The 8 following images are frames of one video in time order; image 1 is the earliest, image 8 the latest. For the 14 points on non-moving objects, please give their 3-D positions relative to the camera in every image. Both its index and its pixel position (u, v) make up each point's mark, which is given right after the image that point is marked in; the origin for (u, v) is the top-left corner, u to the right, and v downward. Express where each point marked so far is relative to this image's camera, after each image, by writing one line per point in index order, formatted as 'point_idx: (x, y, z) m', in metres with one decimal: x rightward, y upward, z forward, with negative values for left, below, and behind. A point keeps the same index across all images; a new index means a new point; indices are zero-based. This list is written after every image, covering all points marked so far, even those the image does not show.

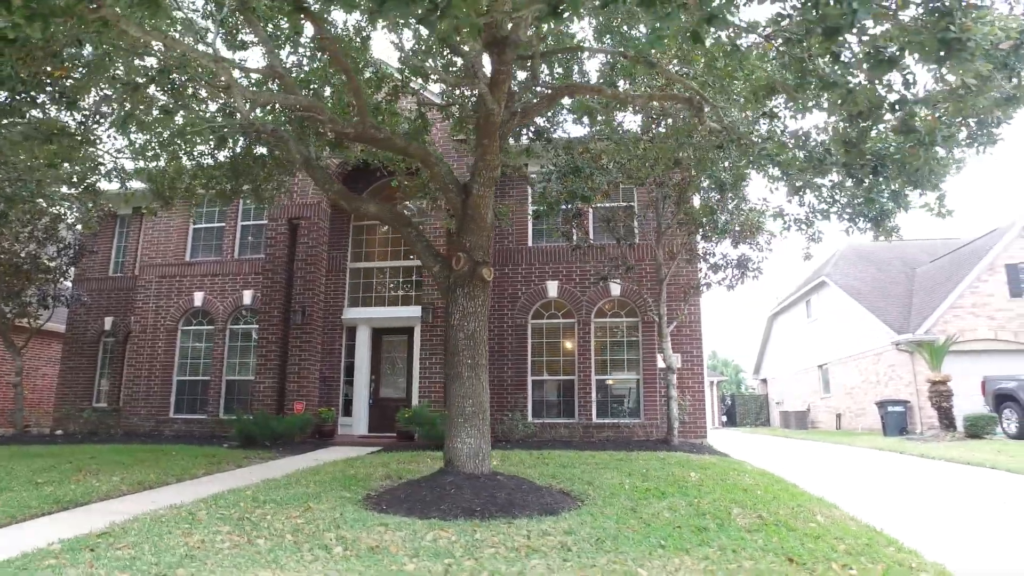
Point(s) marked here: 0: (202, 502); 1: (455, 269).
0: (-3.0, -2.1, +6.1) m
1: (-0.5, +0.2, +6.5) m
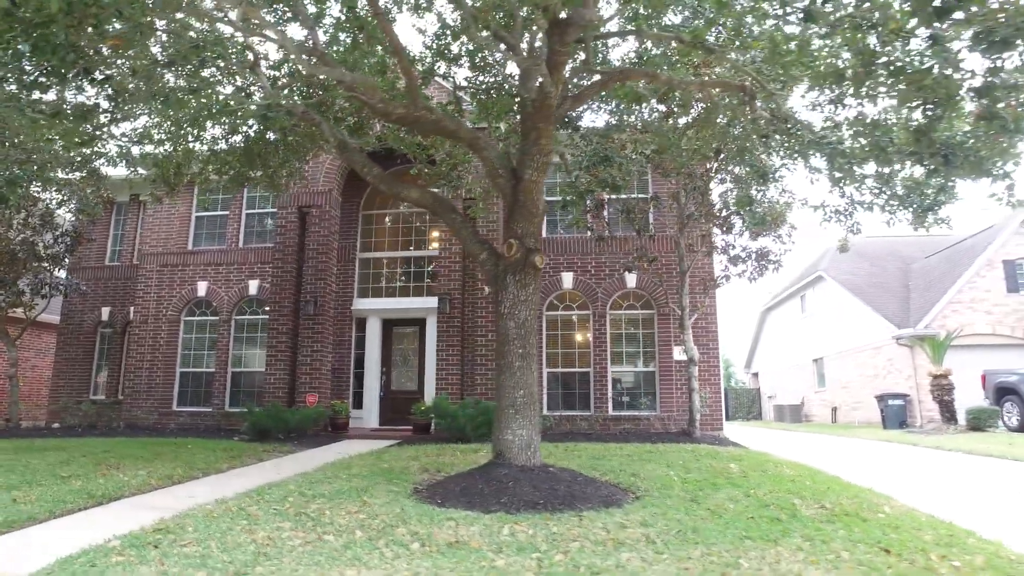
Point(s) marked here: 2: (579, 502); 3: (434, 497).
0: (-2.5, -1.9, +5.9) m
1: (0.0, +0.3, +6.4) m
2: (+0.6, -1.9, +5.5) m
3: (-0.7, -1.9, +5.8) m
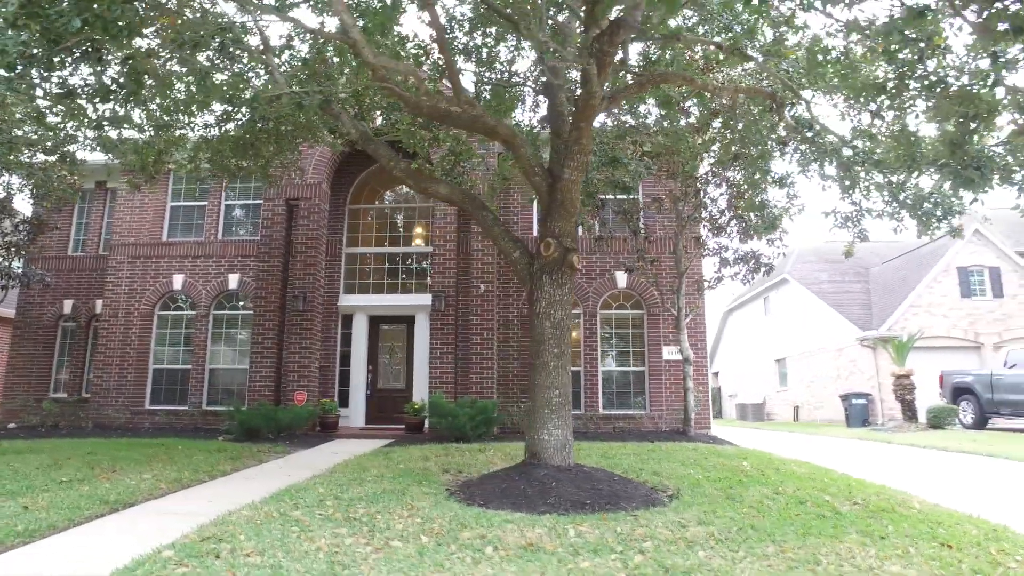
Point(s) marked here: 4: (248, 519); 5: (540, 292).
0: (-2.1, -1.9, +5.7) m
1: (+0.3, +0.3, +6.3) m
2: (+1.0, -1.9, +5.6) m
3: (-0.3, -1.9, +5.7) m
4: (-2.1, -1.8, +5.0) m
5: (+0.3, 0.0, +6.4) m
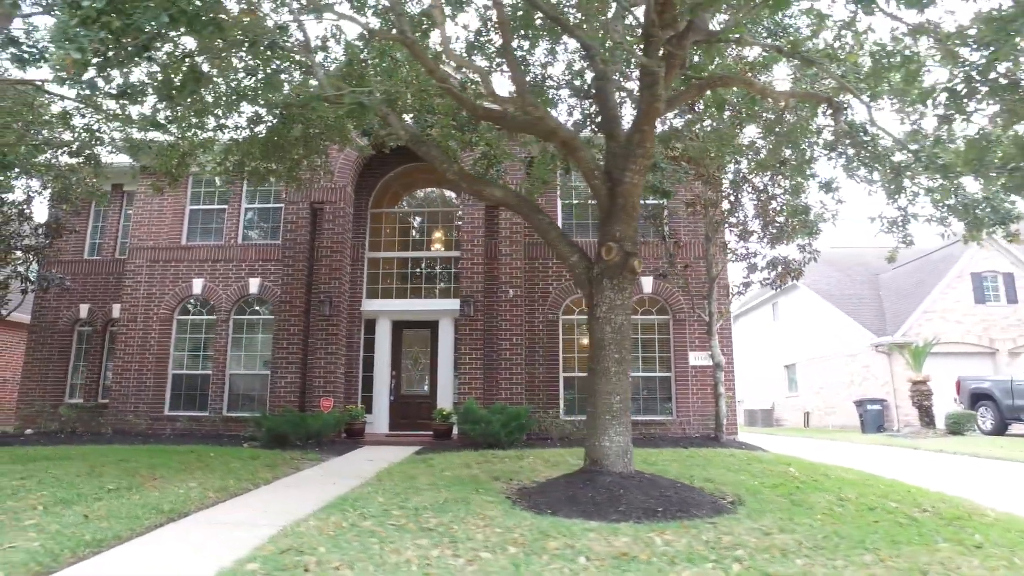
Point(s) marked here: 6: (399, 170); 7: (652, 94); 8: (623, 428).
0: (-1.5, -1.9, +5.5) m
1: (+0.9, +0.3, +6.2) m
2: (+1.6, -1.9, +5.5) m
3: (+0.3, -1.9, +5.6) m
4: (-1.5, -1.8, +4.8) m
5: (+0.9, -0.1, +6.3) m
6: (-2.5, +2.5, +13.6) m
7: (+1.4, +1.8, +6.0) m
8: (+1.1, -1.4, +6.2) m
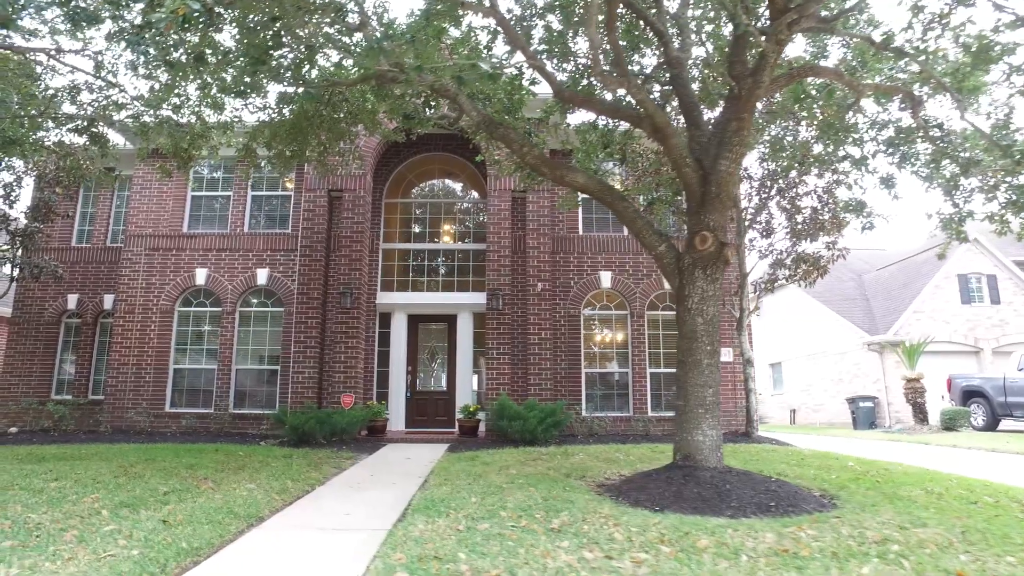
0: (-0.6, -1.8, +5.2) m
1: (+1.8, +0.4, +6.0) m
2: (+2.5, -1.8, +5.3) m
3: (+1.1, -1.8, +5.3) m
4: (-0.6, -1.7, +4.5) m
5: (+1.7, 0.0, +6.1) m
6: (-2.0, +2.7, +13.2) m
7: (+2.2, +1.9, +5.8) m
8: (+1.9, -1.3, +6.0) m
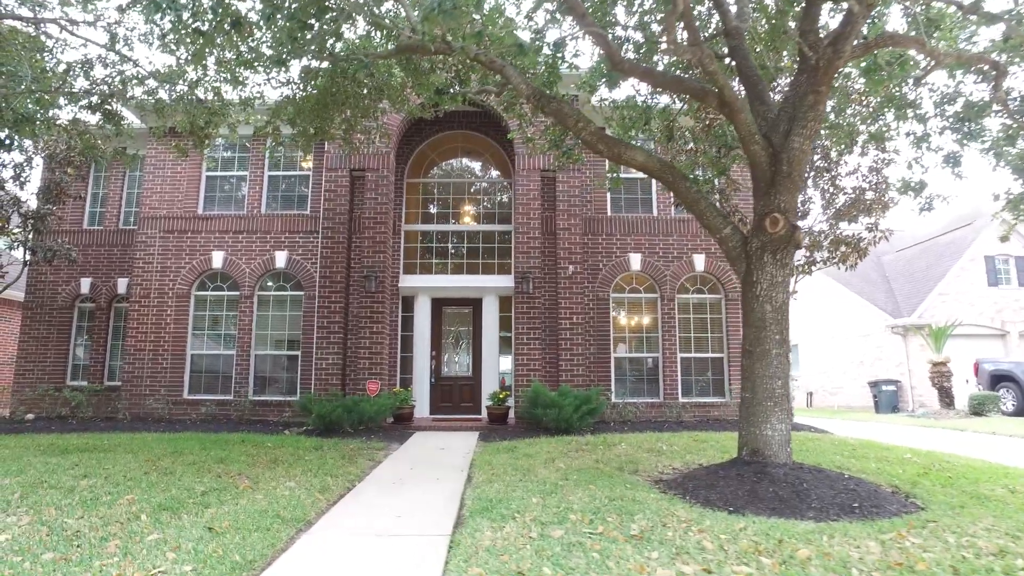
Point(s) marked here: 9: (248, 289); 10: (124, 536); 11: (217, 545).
0: (-0.1, -1.7, +4.8) m
1: (+2.3, +0.5, +5.6) m
2: (+3.0, -1.7, +5.0) m
3: (+1.6, -1.7, +5.0) m
4: (-0.1, -1.6, +4.2) m
5: (+2.2, +0.1, +5.7) m
6: (-1.5, +3.0, +12.7) m
7: (+2.7, +2.0, +5.4) m
8: (+2.4, -1.1, +5.6) m
9: (-5.1, 0.0, +12.1) m
10: (-2.5, -1.6, +4.1) m
11: (-1.9, -1.6, +4.1) m
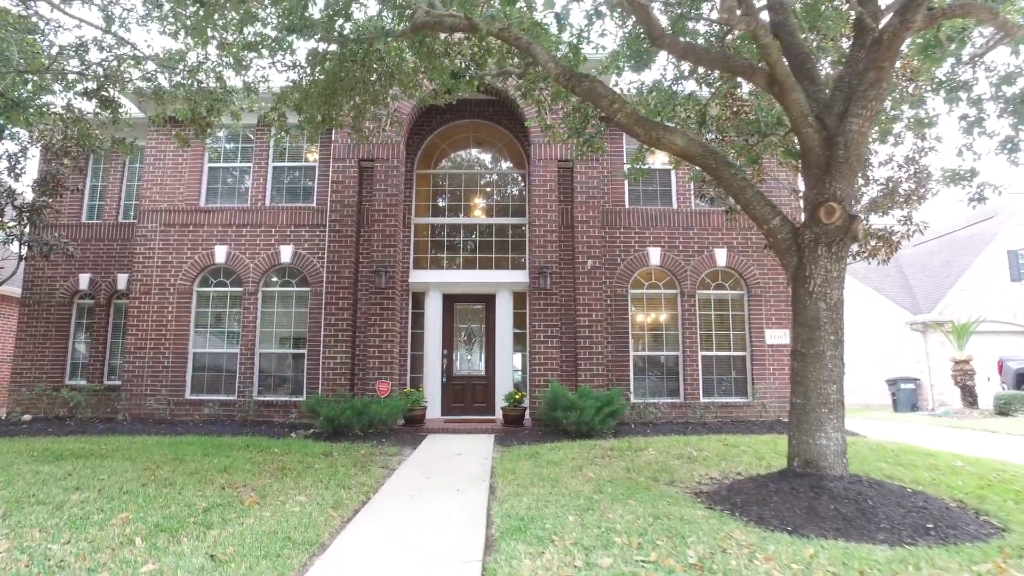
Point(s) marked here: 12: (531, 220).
0: (+0.1, -1.7, +4.4) m
1: (+2.5, +0.5, +5.1) m
2: (+3.2, -1.7, +4.5) m
3: (+1.9, -1.7, +4.5) m
4: (+0.2, -1.6, +3.7) m
5: (+2.5, +0.2, +5.2) m
6: (-1.2, +3.1, +12.2) m
7: (+3.0, +2.1, +4.9) m
8: (+2.7, -1.1, +5.1) m
9: (-4.8, +0.1, +11.6) m
10: (-2.3, -1.6, +3.6) m
11: (-1.7, -1.6, +3.6) m
12: (+0.3, +1.2, +11.1) m
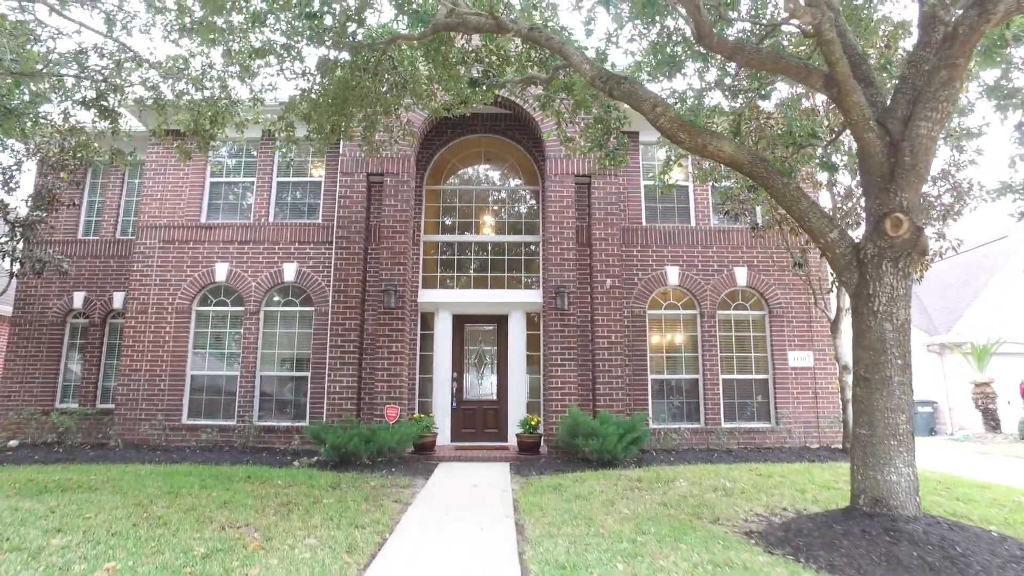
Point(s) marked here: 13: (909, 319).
0: (+0.4, -1.8, +3.8) m
1: (+2.8, +0.4, +4.7) m
2: (+3.5, -1.8, +3.9) m
3: (+2.1, -1.8, +4.0) m
4: (+0.4, -1.7, +3.2) m
5: (+2.8, 0.0, +4.7) m
6: (-1.0, +2.8, +11.8) m
7: (+3.3, +1.9, +4.5) m
8: (+3.0, -1.2, +4.6) m
9: (-4.5, -0.3, +11.1) m
10: (-2.0, -1.7, +3.1) m
11: (-1.4, -1.7, +3.1) m
12: (+0.6, +0.8, +10.6) m
13: (+3.0, -0.2, +4.7) m
